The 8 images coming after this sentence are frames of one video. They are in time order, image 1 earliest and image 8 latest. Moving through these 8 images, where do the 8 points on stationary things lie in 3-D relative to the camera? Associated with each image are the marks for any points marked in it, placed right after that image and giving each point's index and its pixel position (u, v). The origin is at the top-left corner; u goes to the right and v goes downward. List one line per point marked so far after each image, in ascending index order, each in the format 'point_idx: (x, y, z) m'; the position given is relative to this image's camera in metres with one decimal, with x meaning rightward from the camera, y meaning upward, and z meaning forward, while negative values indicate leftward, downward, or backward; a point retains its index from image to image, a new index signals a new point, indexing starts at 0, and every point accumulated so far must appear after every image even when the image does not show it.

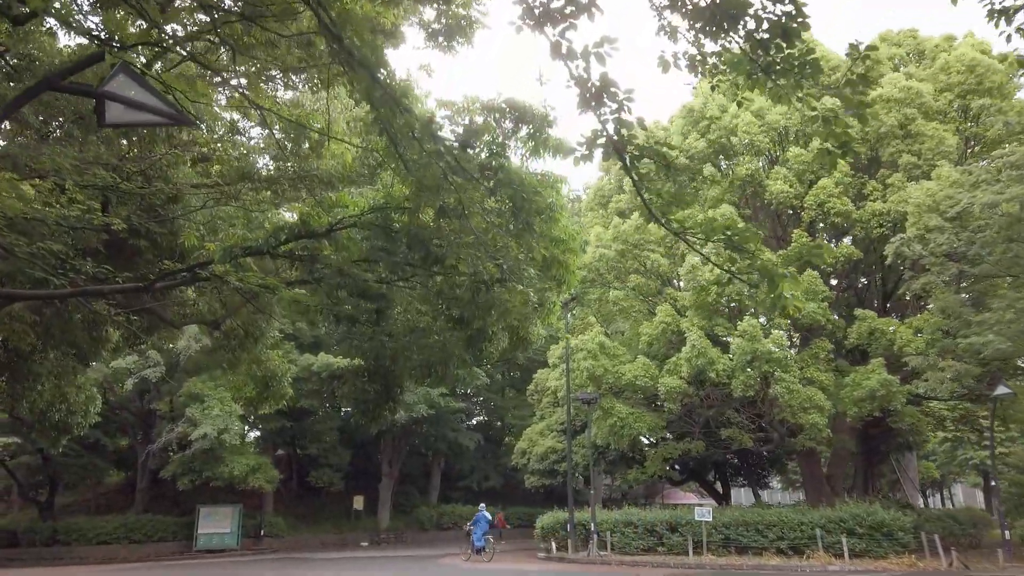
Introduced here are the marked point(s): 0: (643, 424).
0: (+3.1, -3.2, +18.0) m
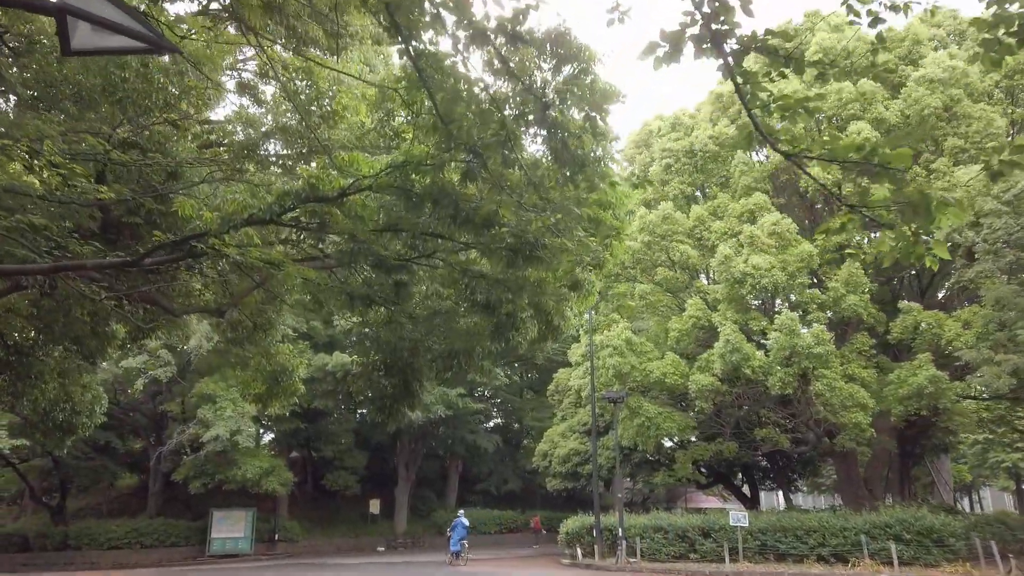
0: (+3.6, -3.0, +17.1) m
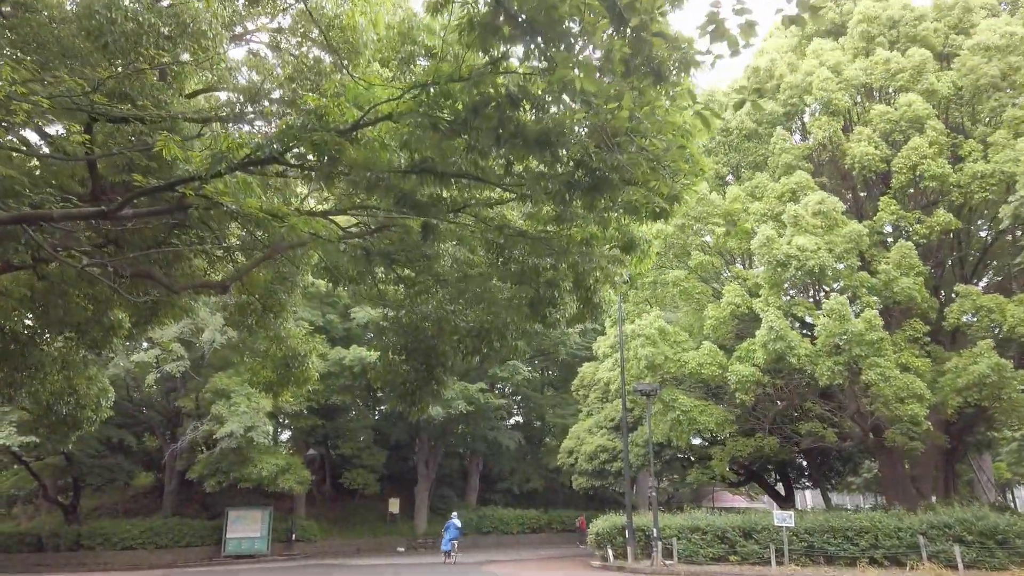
0: (+4.1, -2.7, +16.1) m
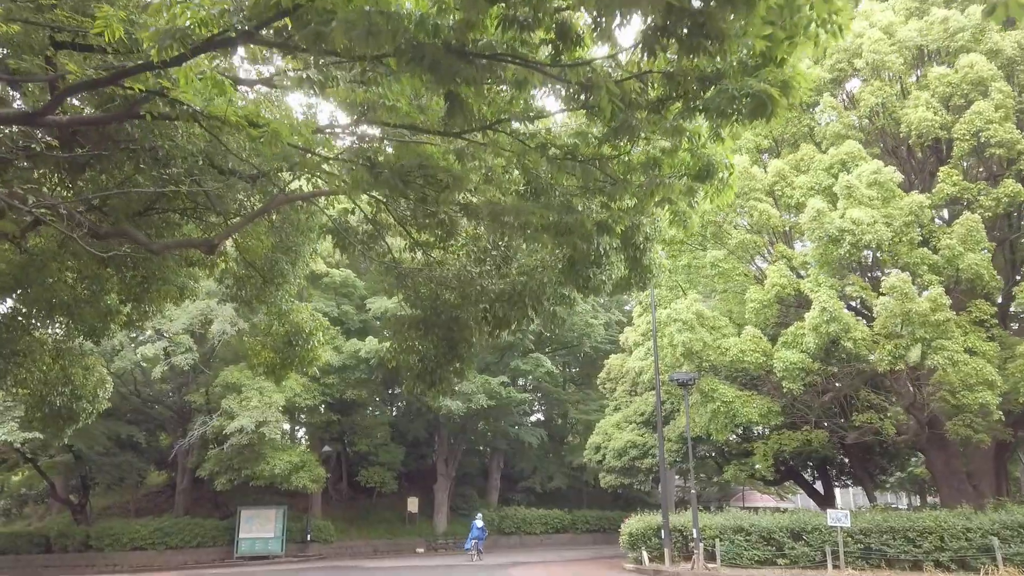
0: (+4.7, -2.4, +14.8) m
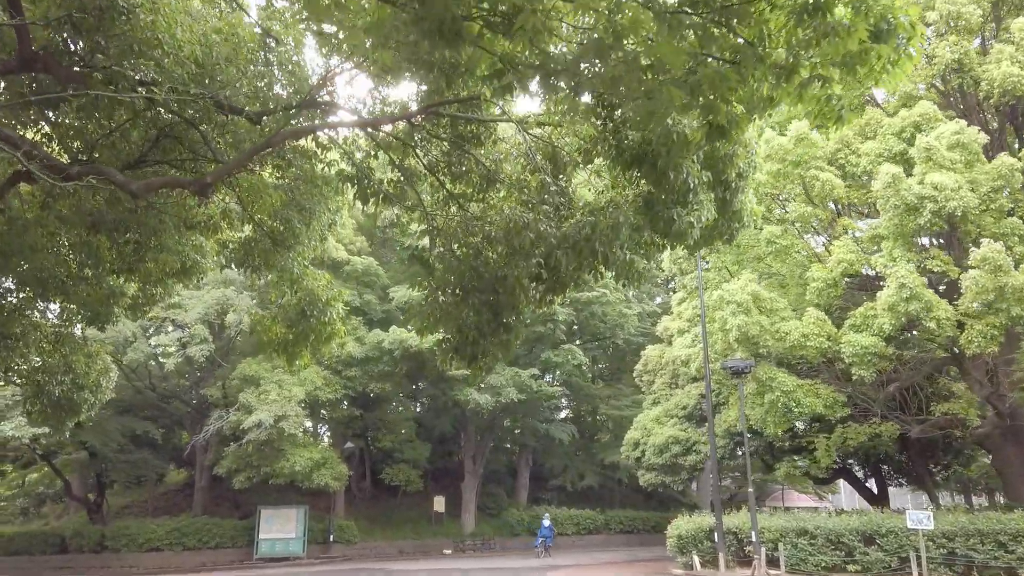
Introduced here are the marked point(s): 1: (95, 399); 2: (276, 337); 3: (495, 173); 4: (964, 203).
0: (+5.3, -2.0, +13.4) m
1: (-6.8, -1.8, +12.5) m
2: (-2.5, -0.5, +8.1) m
3: (-0.1, +1.0, +6.5) m
4: (+6.7, +1.3, +11.4) m
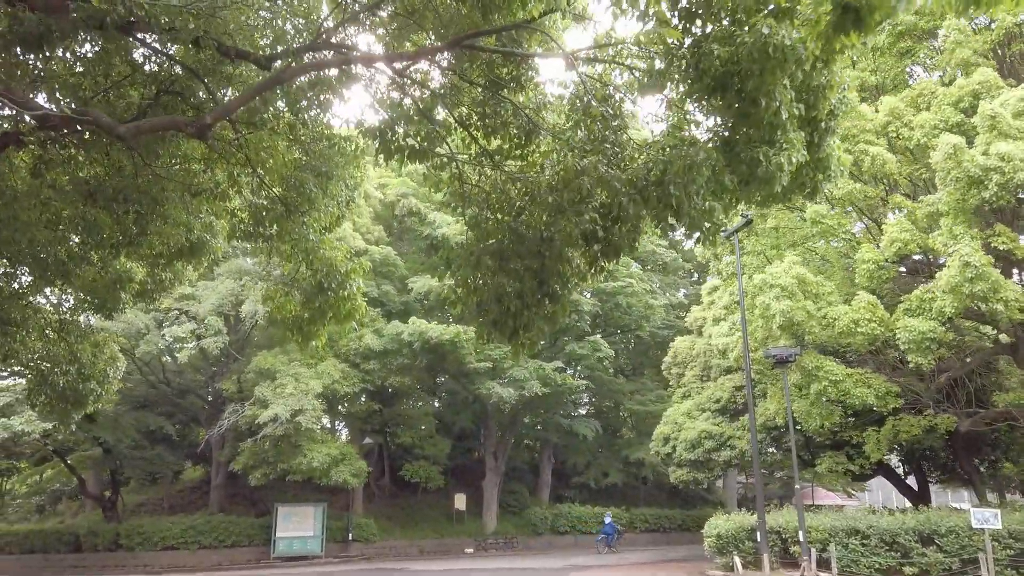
0: (+5.8, -1.7, +12.5) m
1: (-6.3, -1.6, +11.9) m
2: (-2.1, -0.3, +7.4) m
3: (+0.2, +1.2, +5.7) m
4: (+7.1, +1.6, +10.4) m
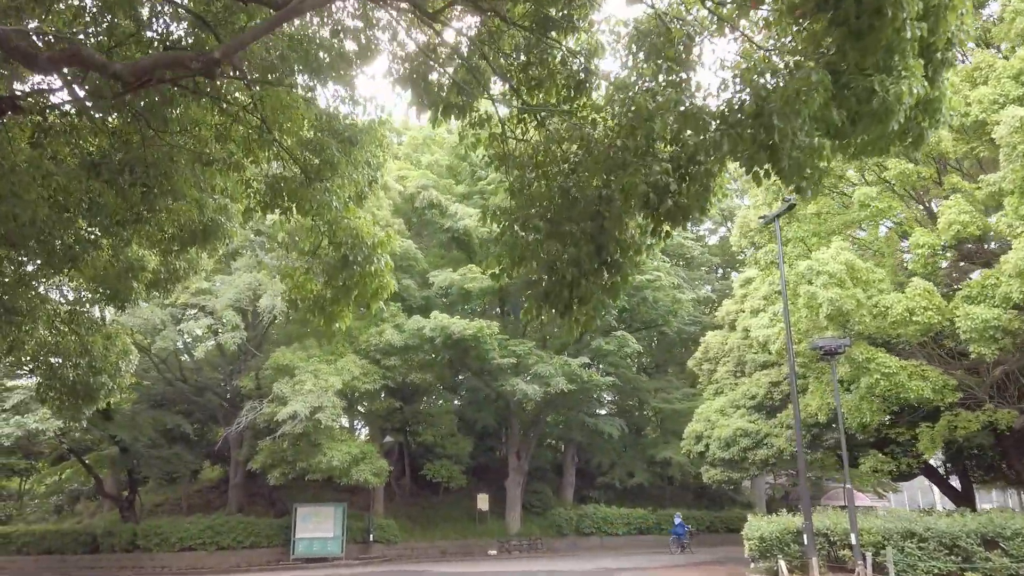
0: (+6.3, -1.5, +11.7) m
1: (-5.9, -1.4, +11.3) m
2: (-1.8, -0.1, +6.8) m
3: (+0.5, +1.4, +5.1) m
4: (+7.5, +1.8, +9.6) m
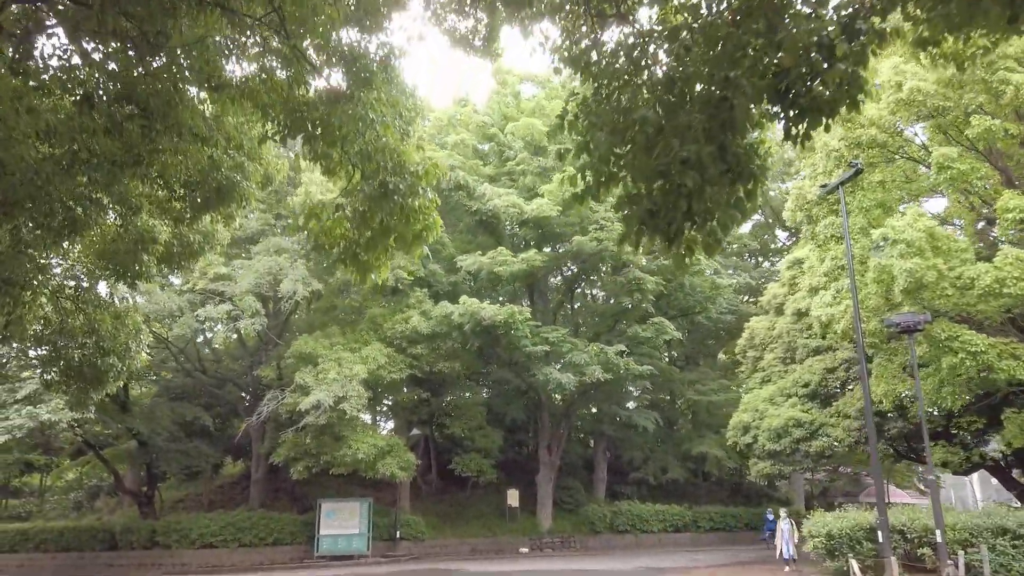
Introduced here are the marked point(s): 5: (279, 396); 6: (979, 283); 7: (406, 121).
0: (+6.9, -1.0, +10.6) m
1: (-5.3, -1.1, +10.4) m
2: (-1.3, +0.3, +5.8) m
3: (+0.9, +1.8, +4.0) m
4: (+8.1, +2.2, +8.4) m
5: (-5.6, -2.6, +18.2) m
6: (+6.3, +0.1, +10.3) m
7: (-0.8, +1.4, +6.4) m
